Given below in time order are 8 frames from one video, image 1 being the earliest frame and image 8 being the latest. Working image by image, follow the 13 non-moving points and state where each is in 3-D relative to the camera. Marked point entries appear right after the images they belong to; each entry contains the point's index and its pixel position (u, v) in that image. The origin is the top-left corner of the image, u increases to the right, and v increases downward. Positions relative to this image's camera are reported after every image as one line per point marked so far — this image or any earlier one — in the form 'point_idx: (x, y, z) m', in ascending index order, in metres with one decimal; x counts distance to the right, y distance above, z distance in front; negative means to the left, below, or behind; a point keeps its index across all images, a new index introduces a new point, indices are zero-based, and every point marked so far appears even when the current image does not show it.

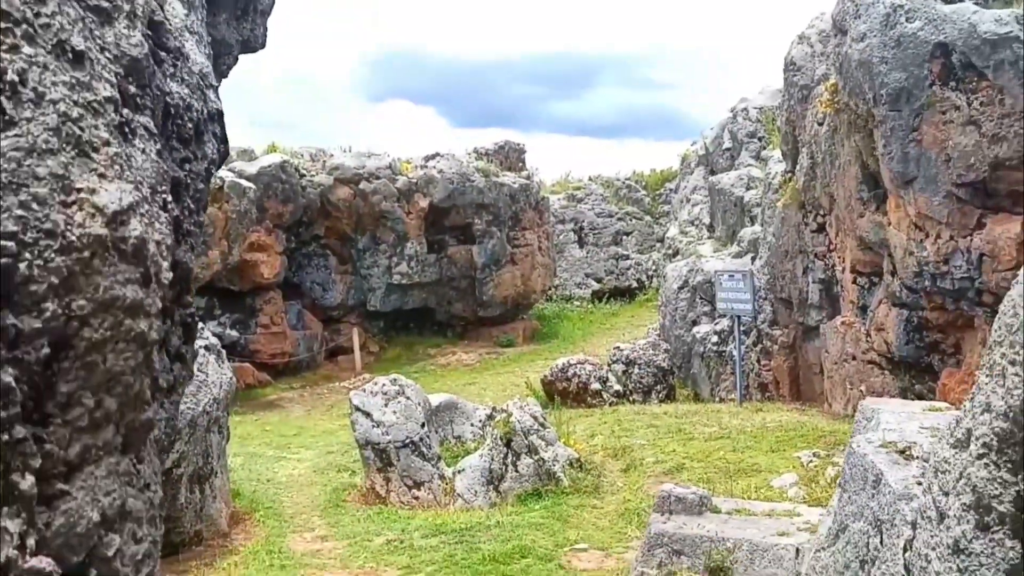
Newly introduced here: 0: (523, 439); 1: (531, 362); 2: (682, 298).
0: (+0.1, -1.5, +7.4) m
1: (+0.3, -1.2, +12.6) m
2: (+2.5, -0.1, +11.2) m
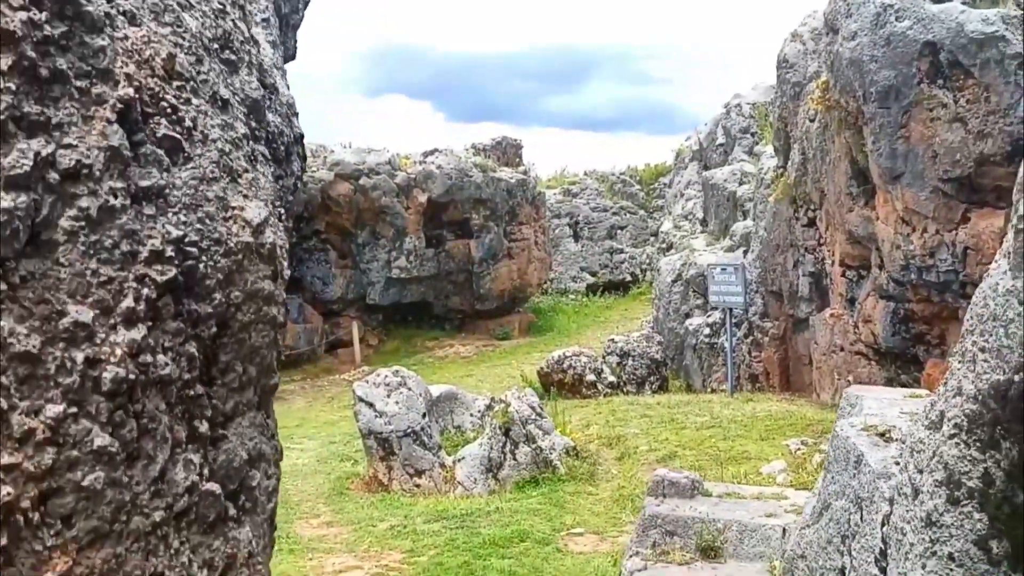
0: (+0.1, -1.4, +7.5) m
1: (+0.3, -1.1, +12.7) m
2: (+2.4, 0.0, +11.4) m
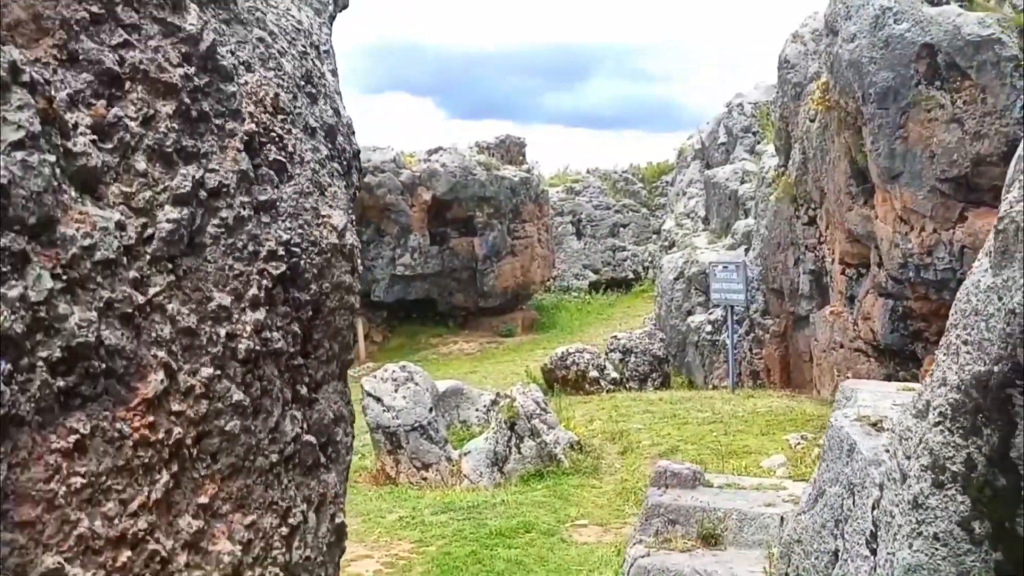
0: (+0.1, -1.4, +7.7) m
1: (+0.3, -1.1, +12.9) m
2: (+2.5, 0.0, +11.5) m
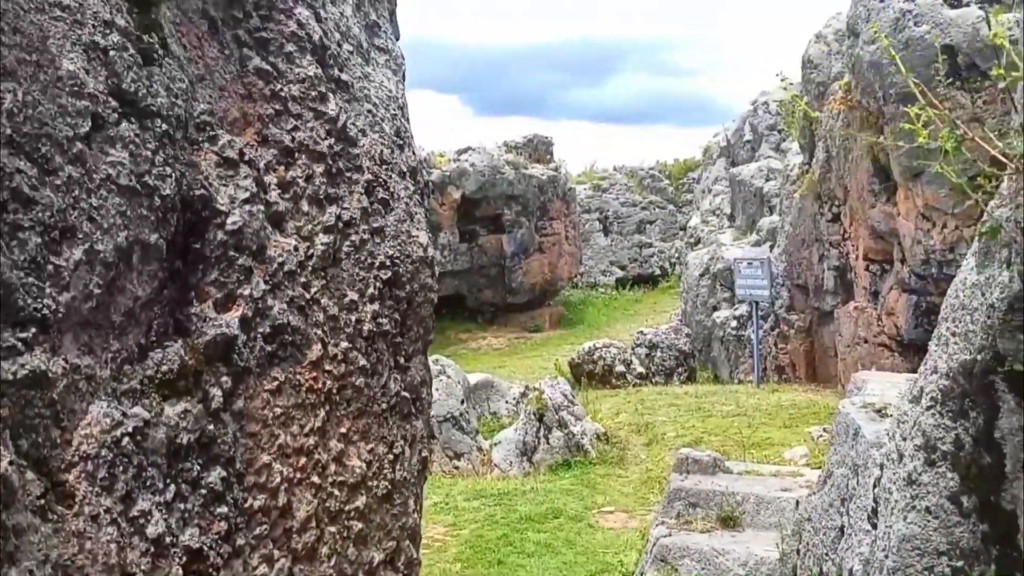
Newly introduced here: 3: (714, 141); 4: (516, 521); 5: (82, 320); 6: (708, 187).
0: (+0.4, -1.3, +8.0) m
1: (+0.8, -1.0, +13.2) m
2: (+2.9, 0.0, +11.7) m
3: (+4.4, +3.2, +16.7) m
4: (0.0, -2.0, +6.4) m
5: (-0.6, 0.0, +1.1) m
6: (+3.8, +2.0, +14.9) m
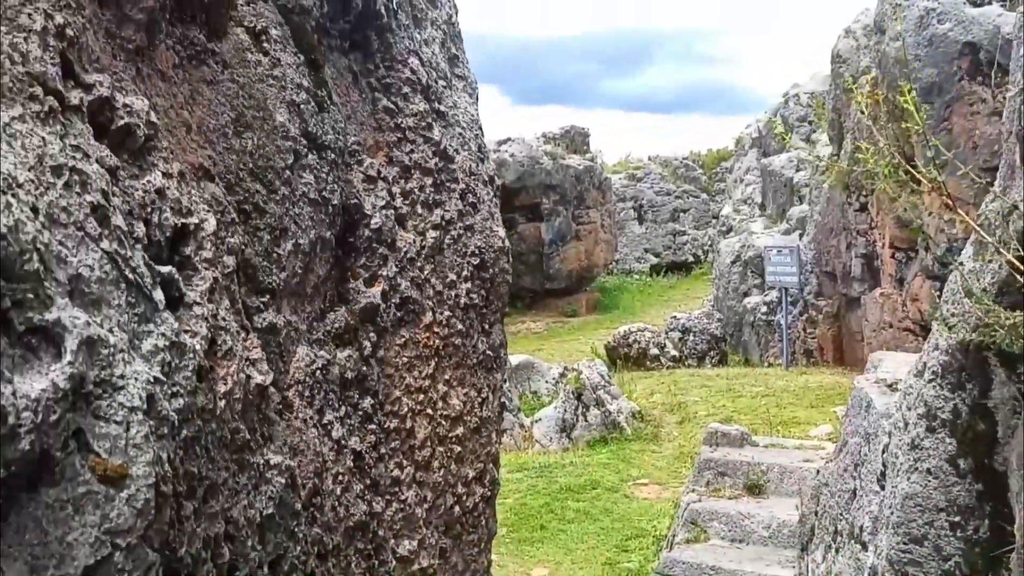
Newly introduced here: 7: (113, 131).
0: (+0.9, -1.2, +8.4) m
1: (+1.4, -0.8, +13.6) m
2: (+3.5, +0.3, +12.0) m
3: (+5.2, +3.5, +16.9) m
4: (+0.4, -1.8, +6.8) m
5: (-0.5, 0.0, +1.6) m
6: (+4.5, +2.2, +15.1) m
7: (-0.6, +0.2, +1.2) m
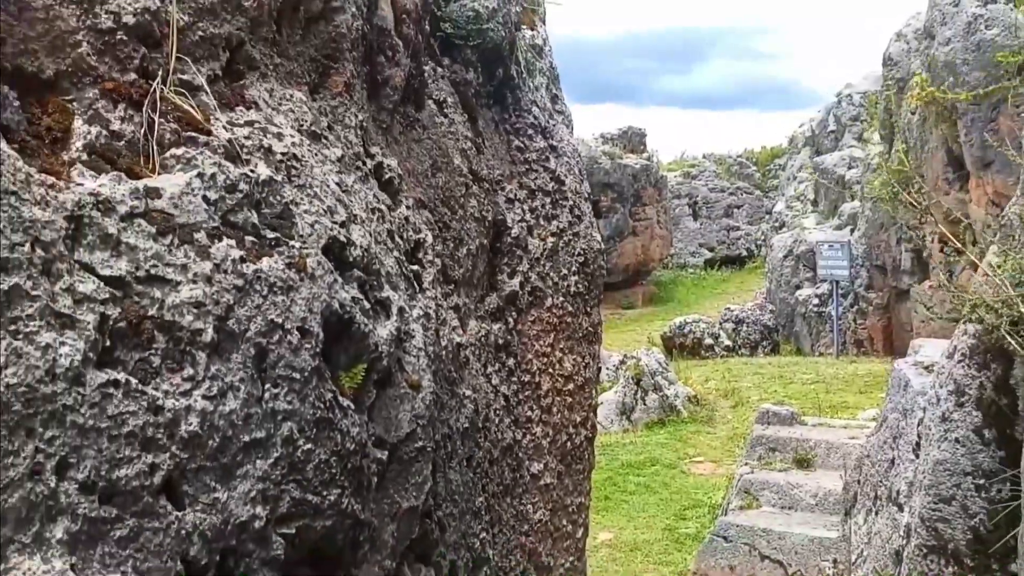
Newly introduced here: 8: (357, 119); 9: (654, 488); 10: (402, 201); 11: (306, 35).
0: (+1.6, -1.1, +9.0) m
1: (+2.5, -0.6, +14.1) m
2: (+4.5, +0.4, +12.5) m
3: (+6.5, +3.7, +17.2) m
4: (+1.0, -1.8, +7.5) m
5: (-0.1, 0.0, +2.3) m
6: (+5.7, +2.4, +15.4) m
7: (-0.3, +0.3, +1.9) m
8: (-0.4, +0.4, +1.8) m
9: (+1.3, -1.8, +7.1) m
10: (-0.3, +0.2, +1.9) m
11: (-0.5, +0.6, +1.7) m
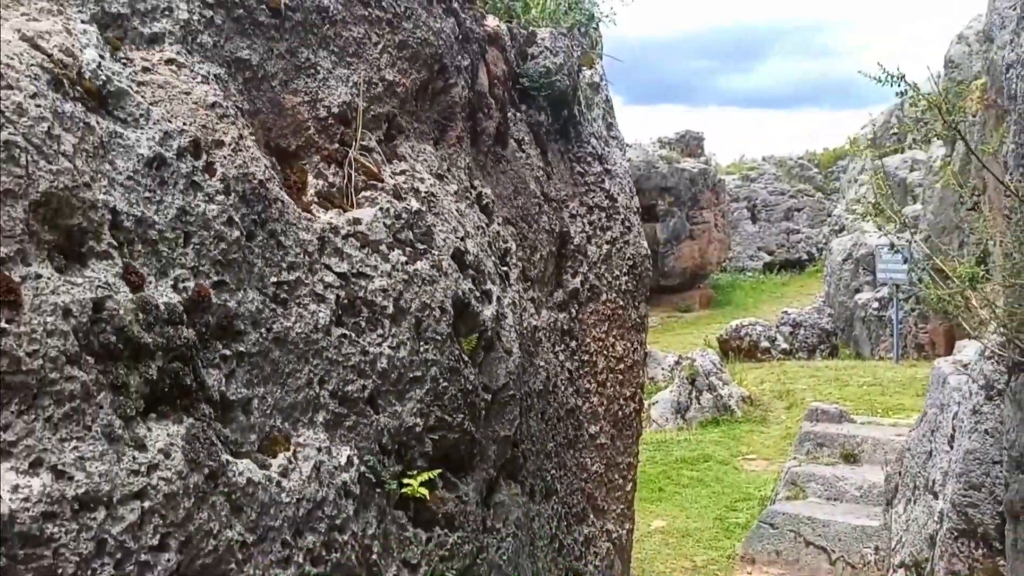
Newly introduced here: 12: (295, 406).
0: (+2.3, -1.1, +9.6) m
1: (+3.6, -0.7, +14.6) m
2: (+5.5, +0.3, +12.8) m
3: (+7.8, +3.6, +17.3) m
4: (+1.7, -1.8, +8.1) m
5: (+0.1, 0.0, +3.0) m
6: (+6.9, +2.3, +15.7) m
7: (-0.1, +0.3, +2.6) m
8: (-0.2, +0.4, +2.5) m
9: (+1.9, -1.9, +7.6) m
10: (-0.1, +0.2, +2.6) m
11: (-0.2, +0.6, +2.4) m
12: (-0.5, -0.3, +1.6) m
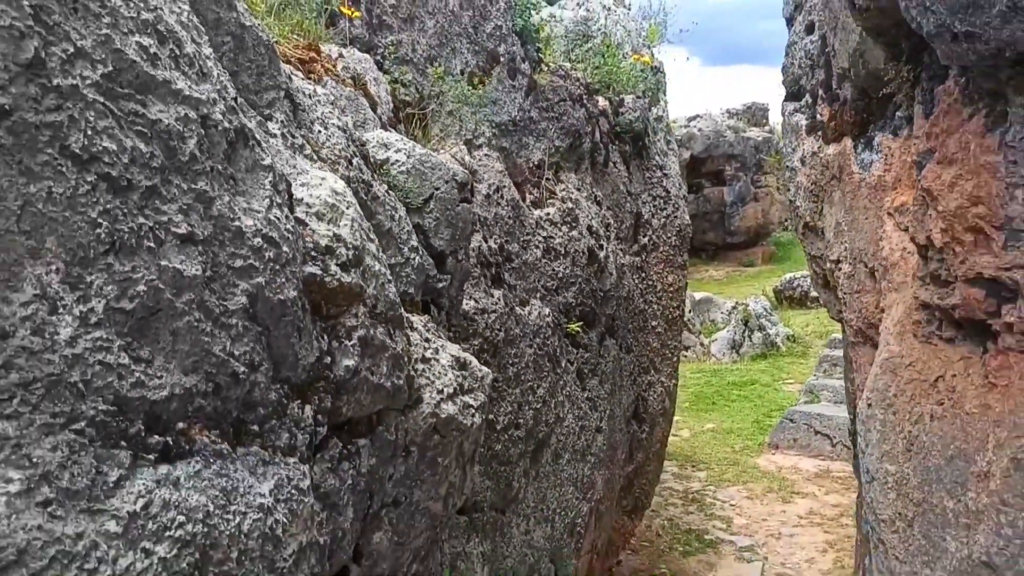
0: (+3.7, -0.5, +11.9) m
1: (+5.4, +0.2, +16.7) m
2: (+7.1, +1.1, +14.7) m
3: (+9.8, +4.6, +18.8) m
4: (+2.8, -1.2, +10.5) m
5: (+0.8, +0.3, +5.4) m
6: (+8.8, +3.2, +17.3) m
7: (+0.6, +0.6, +5.1) m
8: (+0.5, +0.7, +5.0) m
9: (+3.0, -1.3, +10.0) m
10: (+0.6, +0.5, +5.1) m
11: (+0.4, +0.9, +4.9) m
12: (+0.1, 0.0, +4.2) m
